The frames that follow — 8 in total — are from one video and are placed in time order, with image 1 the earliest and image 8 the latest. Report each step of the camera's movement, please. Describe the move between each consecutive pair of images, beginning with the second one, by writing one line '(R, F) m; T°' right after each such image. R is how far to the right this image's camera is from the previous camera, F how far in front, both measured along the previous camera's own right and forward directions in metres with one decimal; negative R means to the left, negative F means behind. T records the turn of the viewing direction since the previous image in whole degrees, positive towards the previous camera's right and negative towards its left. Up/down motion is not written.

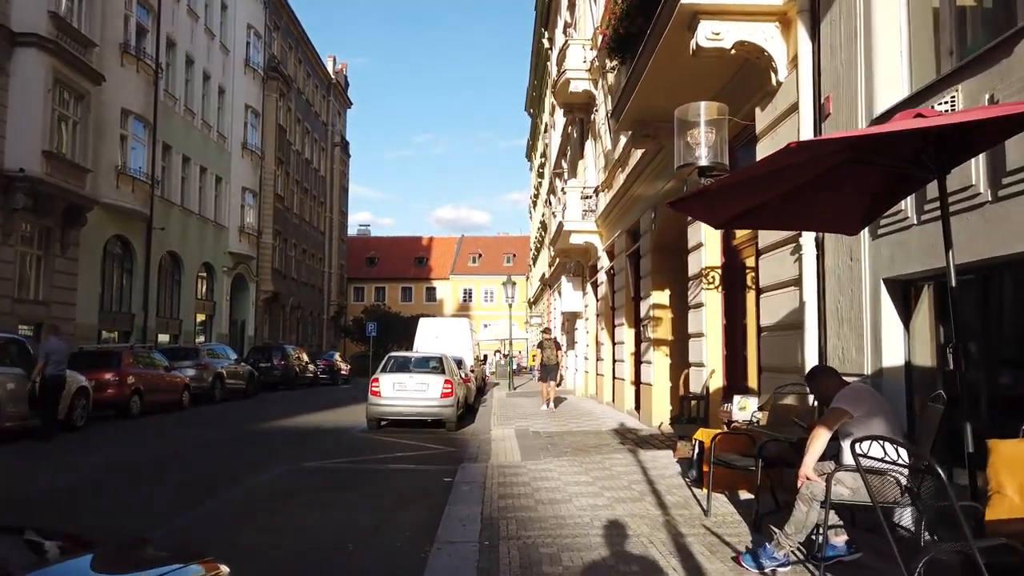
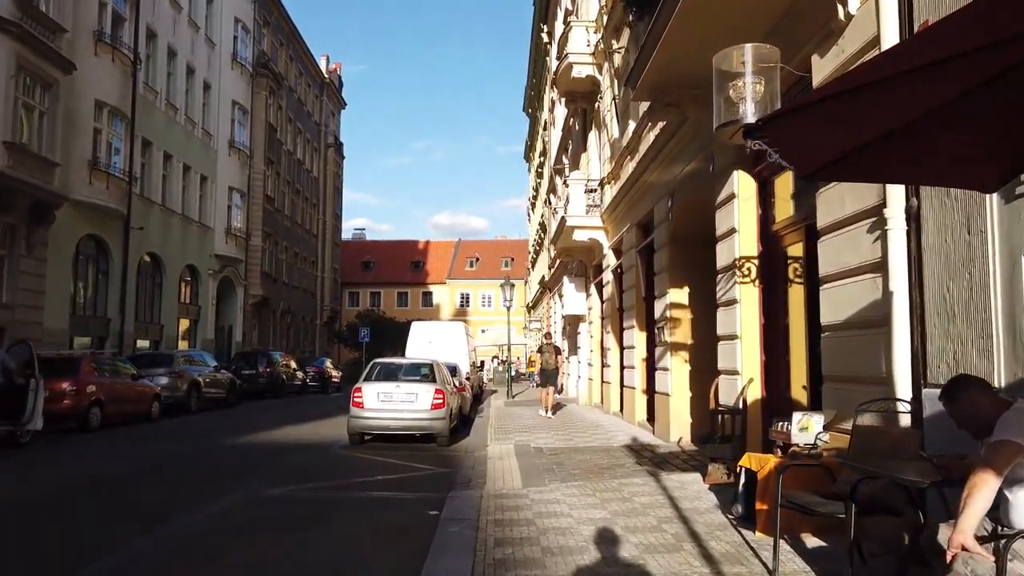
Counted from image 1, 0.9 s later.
(0.0, +1.7) m; 0°
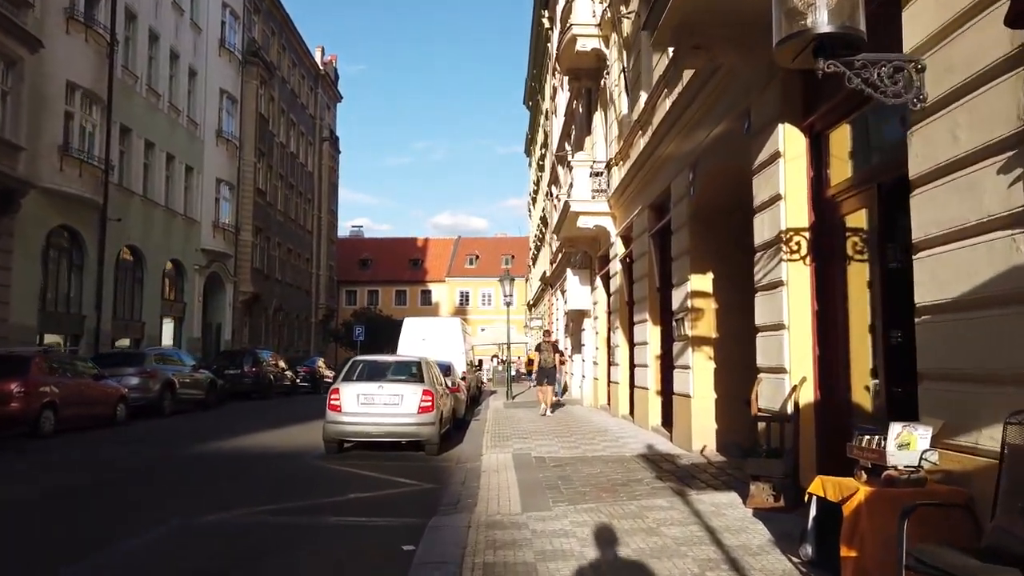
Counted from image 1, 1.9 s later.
(0.0, +1.7) m; 0°
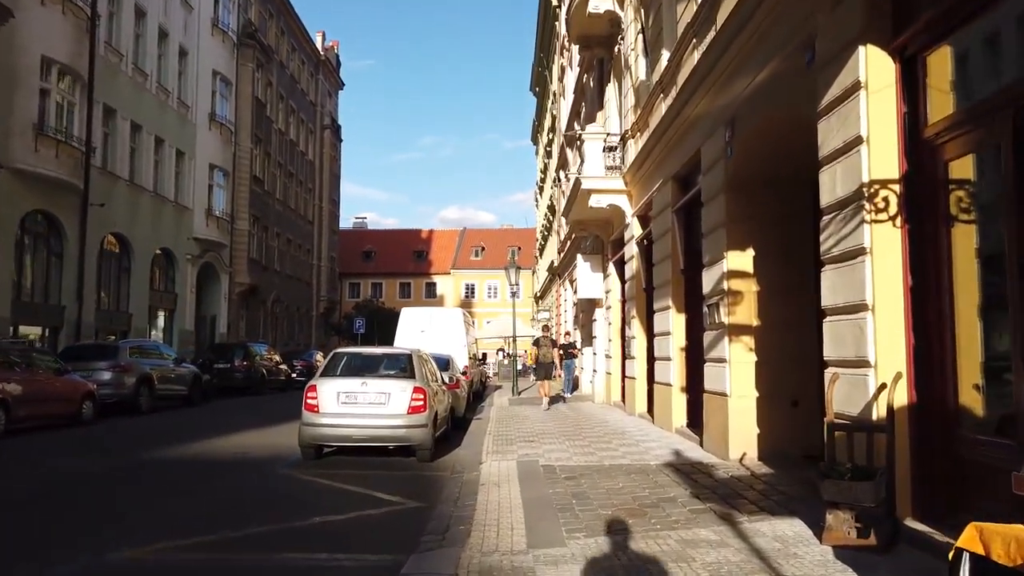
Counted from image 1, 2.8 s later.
(0.0, +1.8) m; -1°
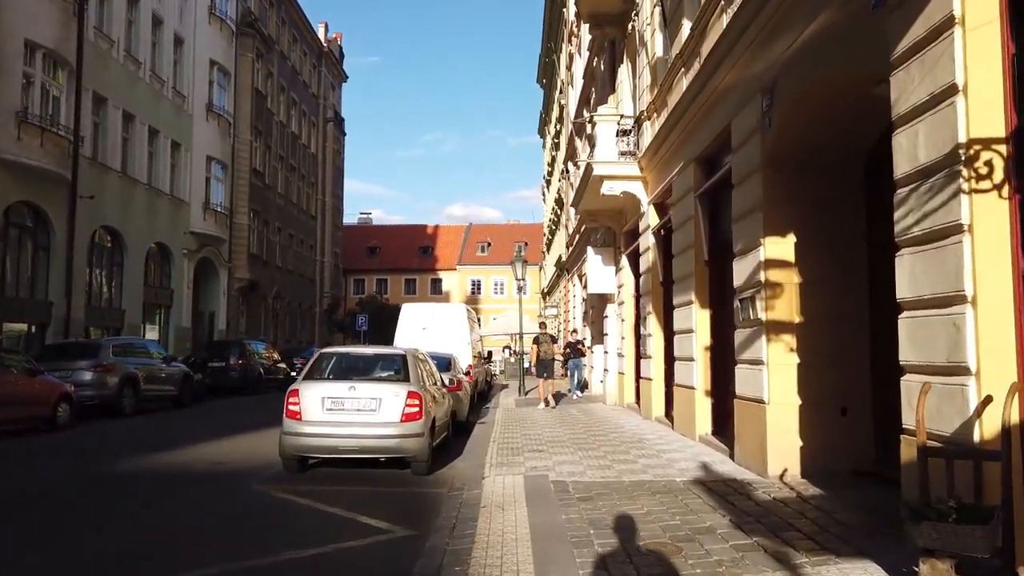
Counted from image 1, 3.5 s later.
(0.0, +1.2) m; -1°
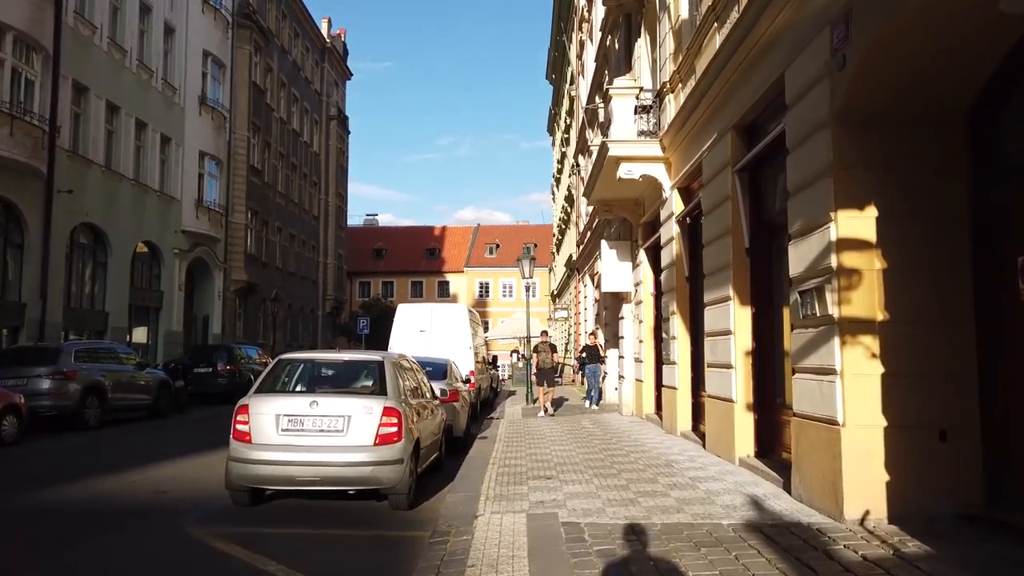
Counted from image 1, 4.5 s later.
(+0.1, +1.9) m; -1°
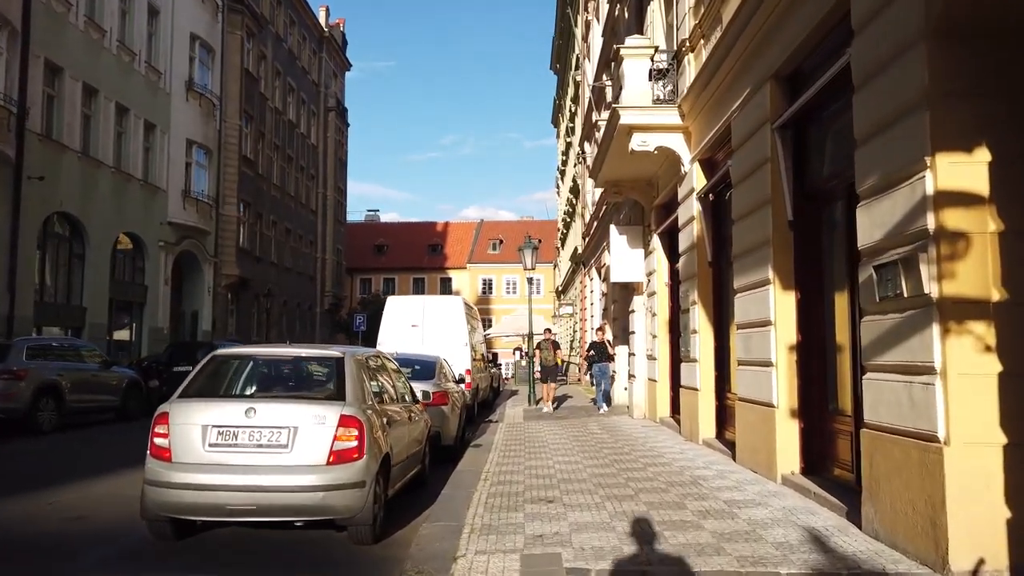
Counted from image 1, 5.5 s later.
(+0.1, +1.7) m; 0°
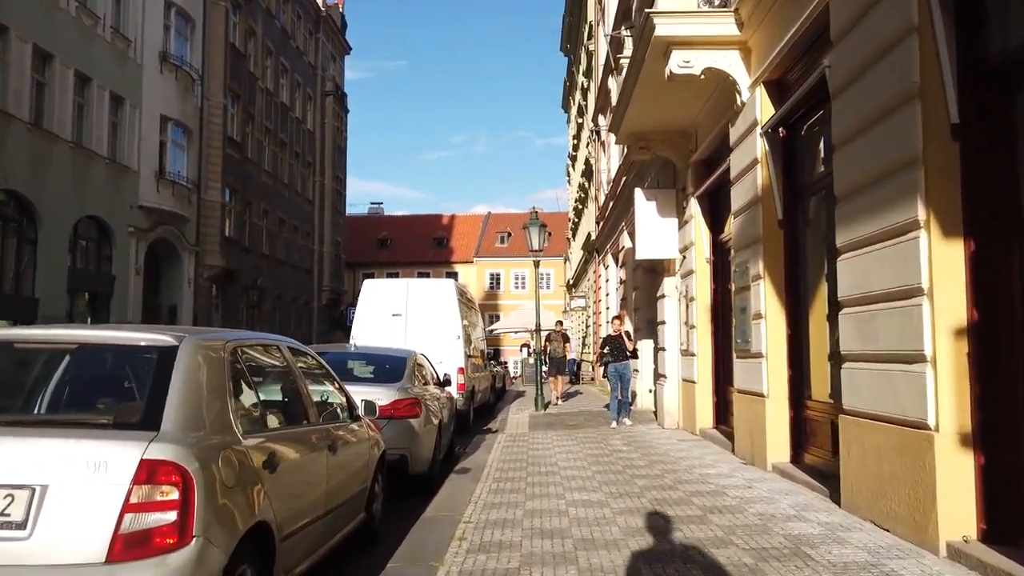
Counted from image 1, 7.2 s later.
(+0.2, +3.1) m; -1°
